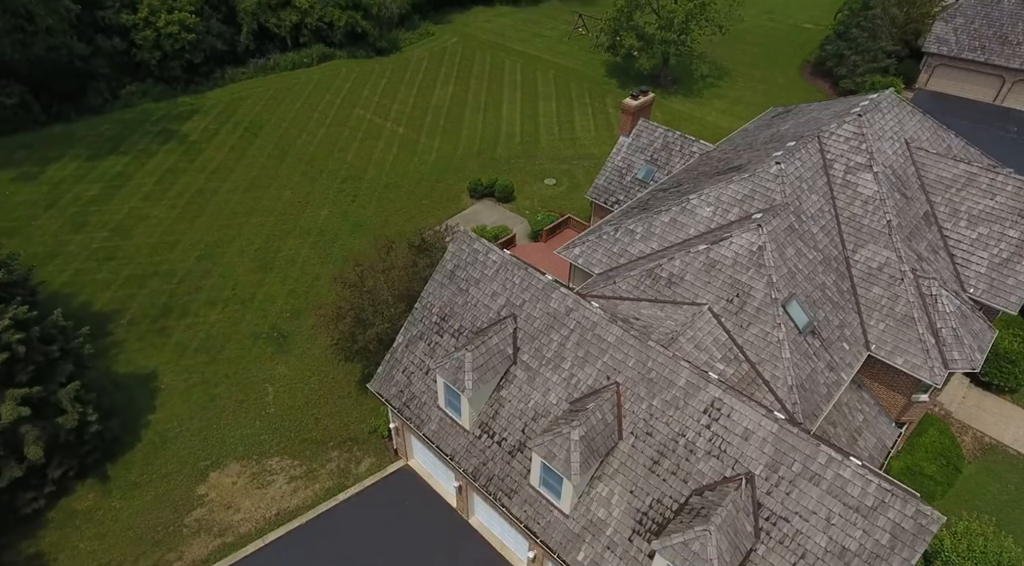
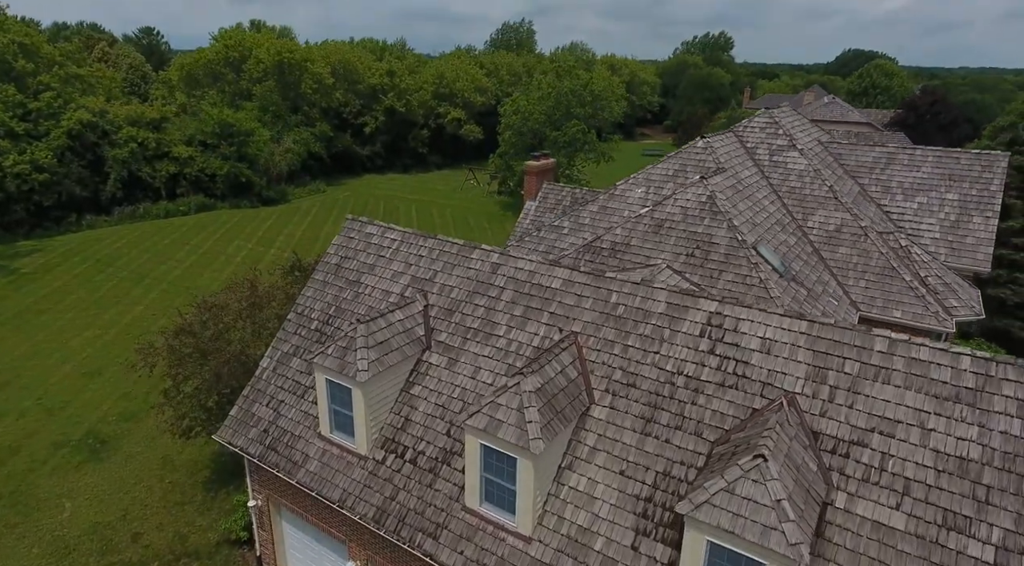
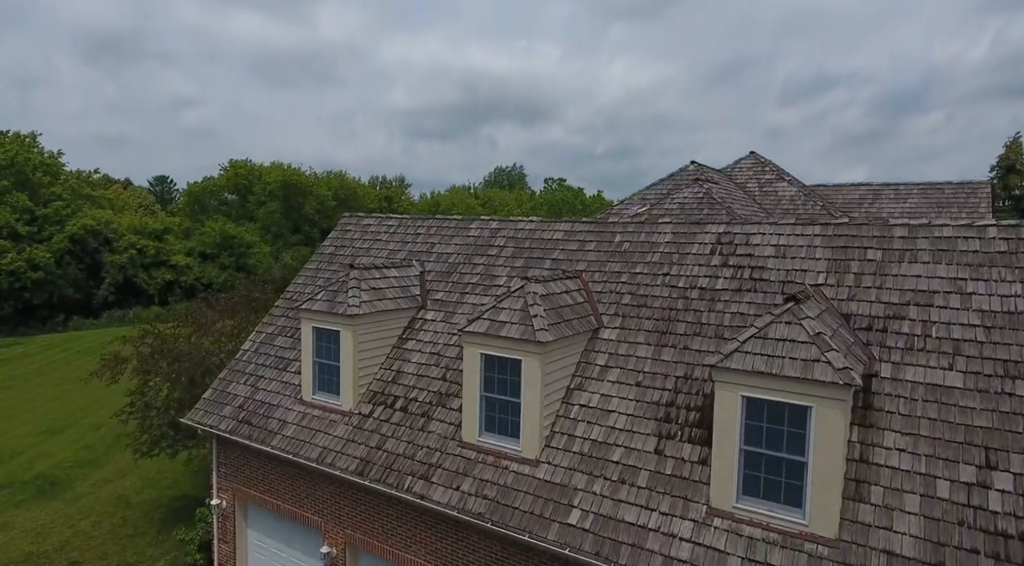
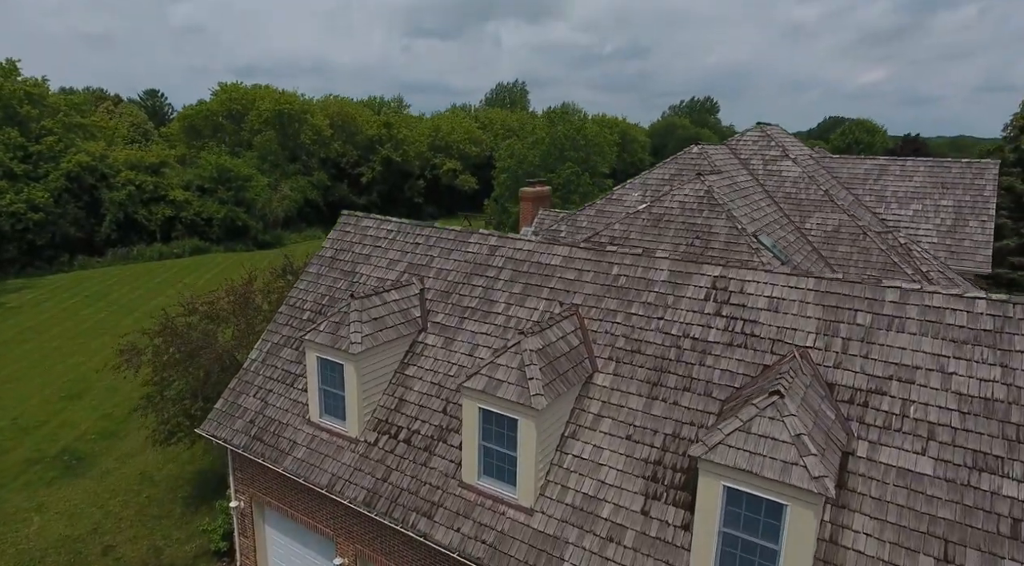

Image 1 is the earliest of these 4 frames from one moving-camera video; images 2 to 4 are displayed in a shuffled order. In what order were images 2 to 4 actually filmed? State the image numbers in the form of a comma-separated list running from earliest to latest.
2, 4, 3
